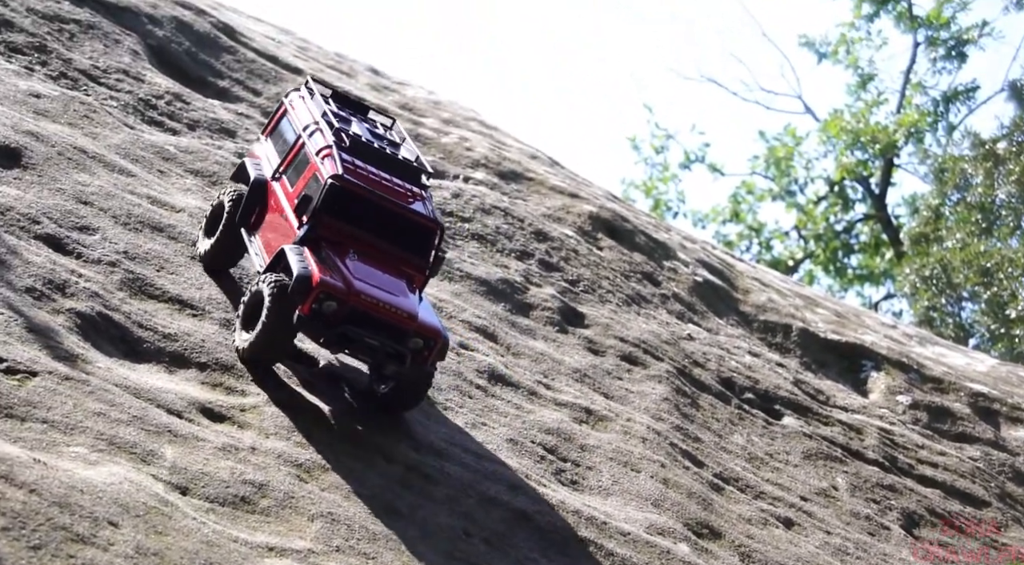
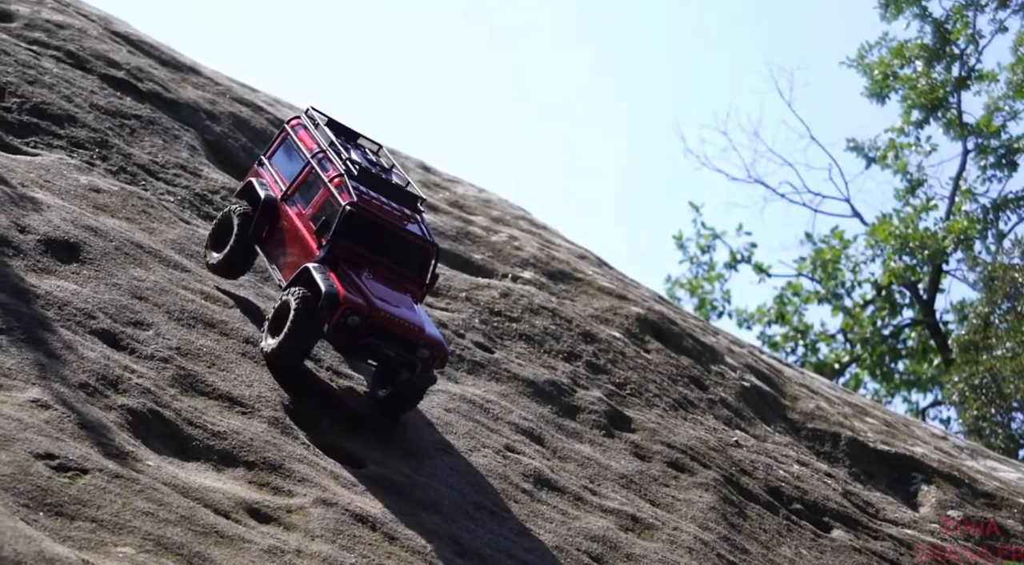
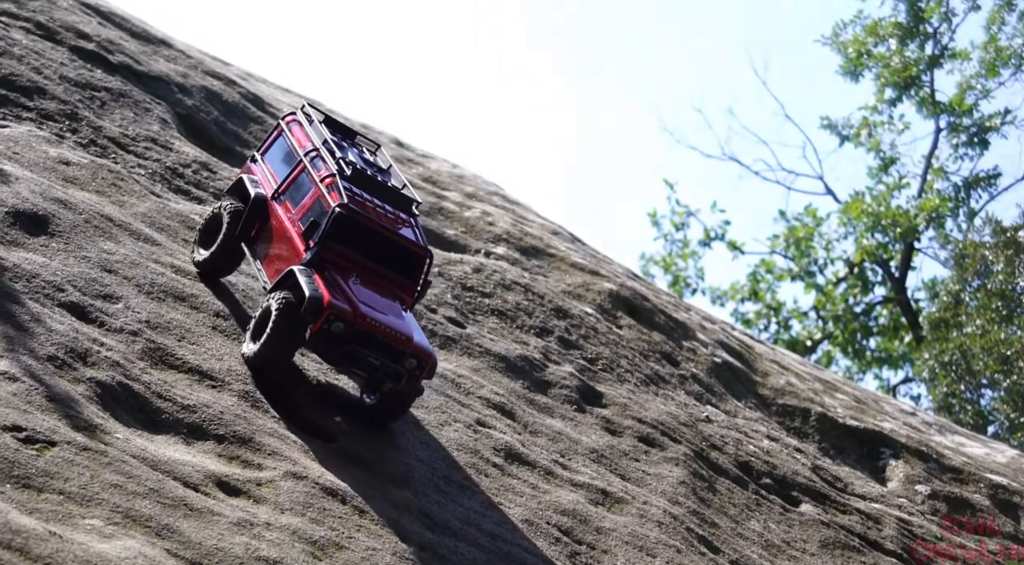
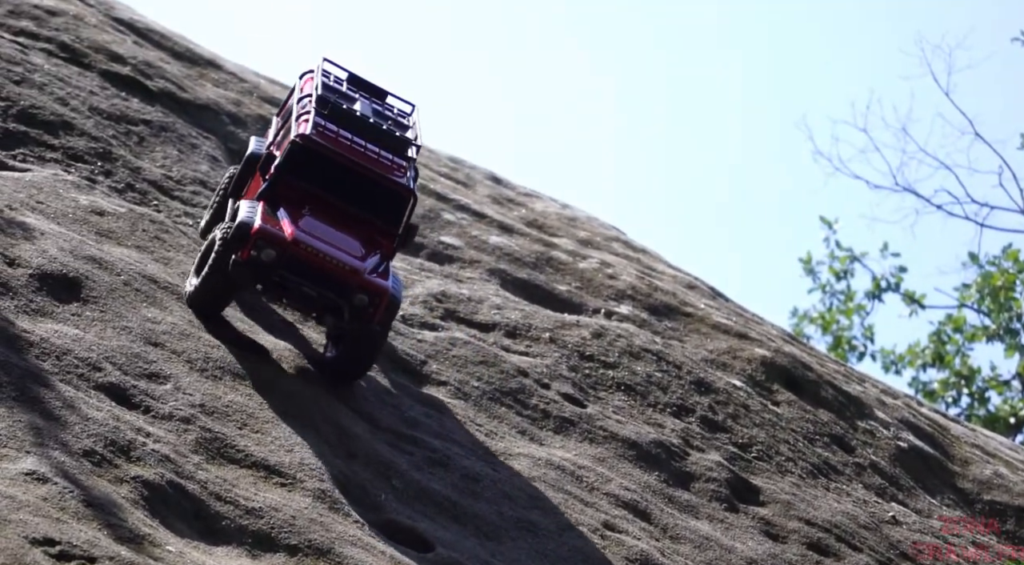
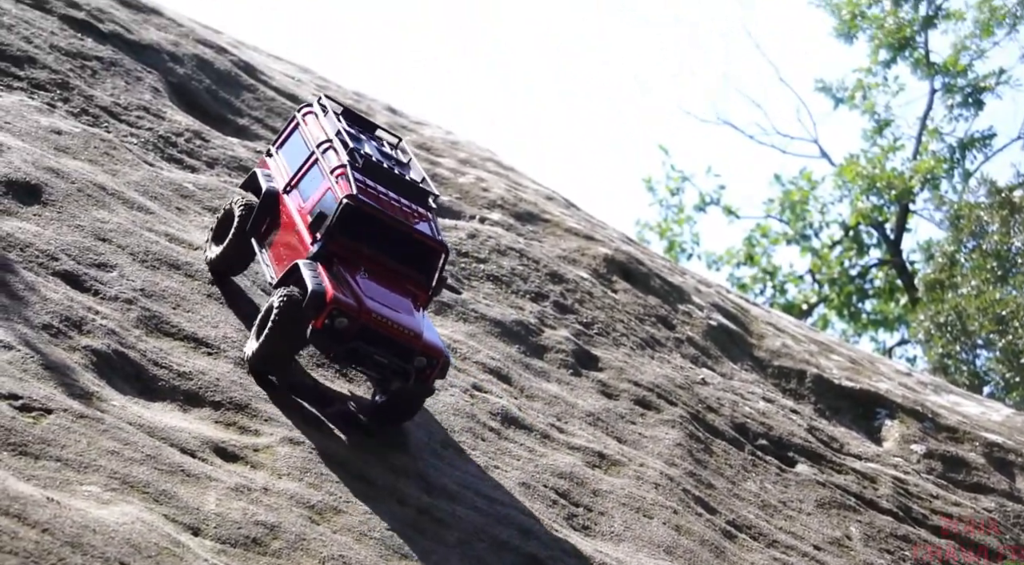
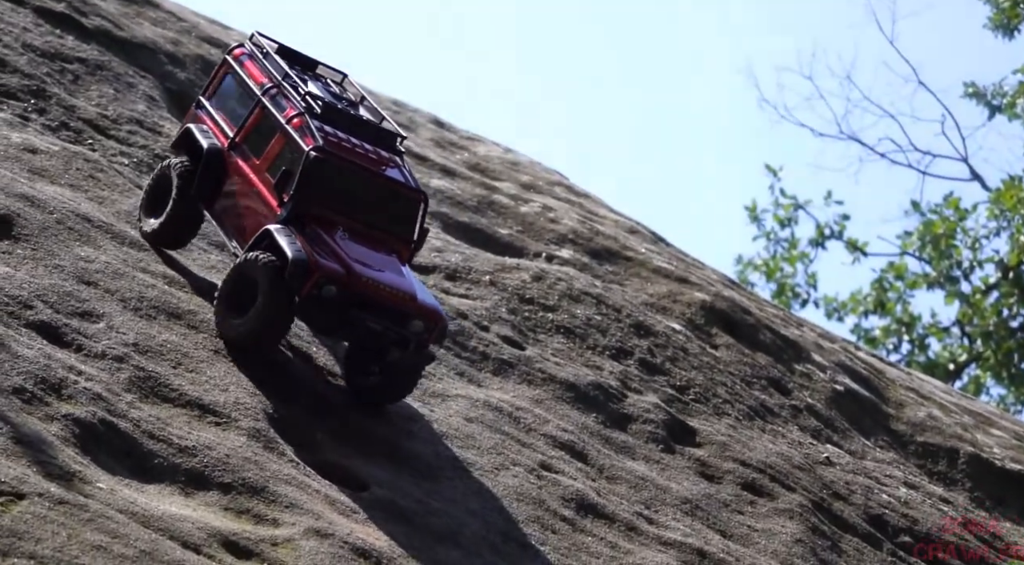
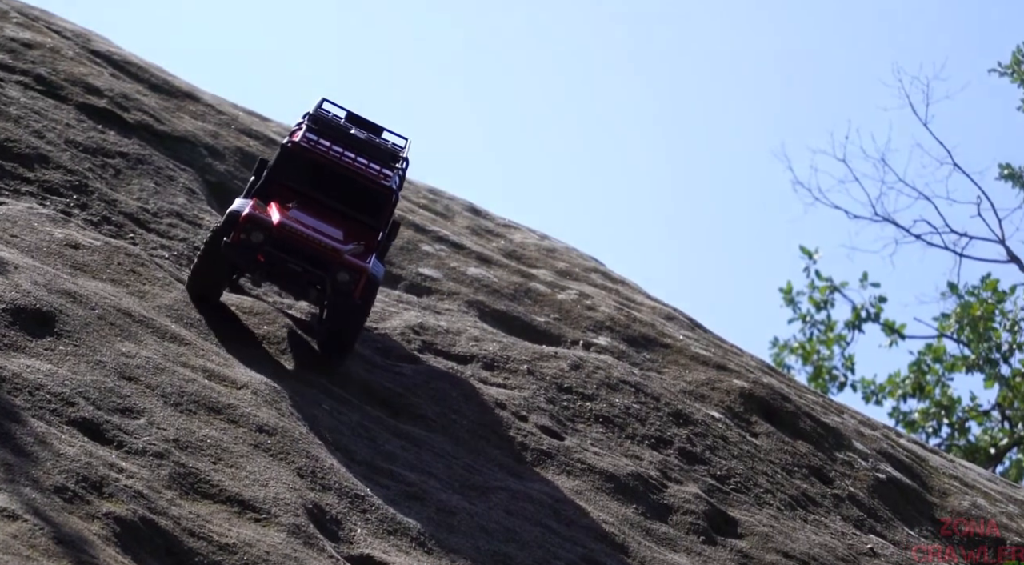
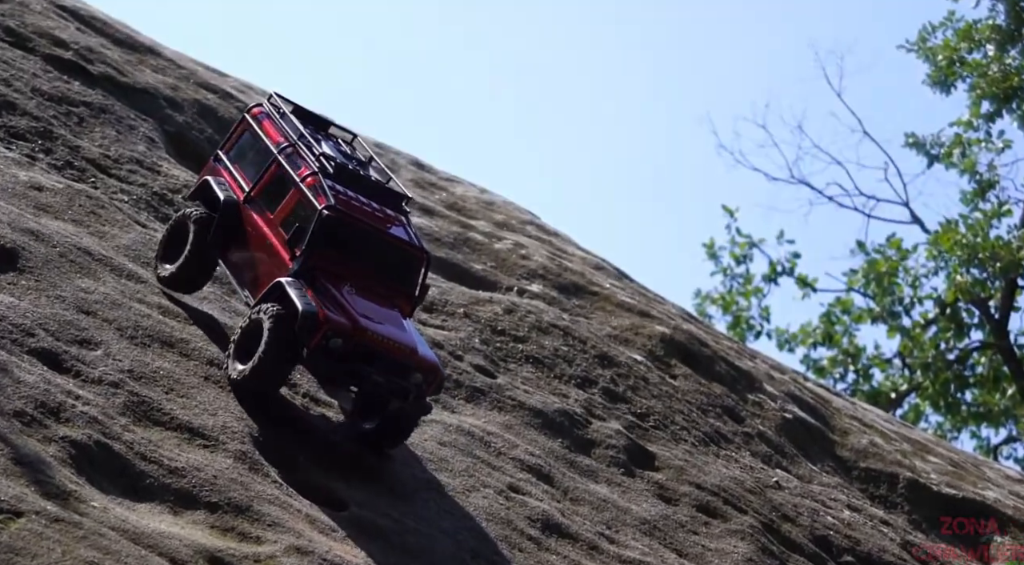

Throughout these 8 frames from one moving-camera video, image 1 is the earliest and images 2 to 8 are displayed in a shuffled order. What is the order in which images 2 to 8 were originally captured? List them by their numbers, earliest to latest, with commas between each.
5, 3, 2, 8, 6, 4, 7
